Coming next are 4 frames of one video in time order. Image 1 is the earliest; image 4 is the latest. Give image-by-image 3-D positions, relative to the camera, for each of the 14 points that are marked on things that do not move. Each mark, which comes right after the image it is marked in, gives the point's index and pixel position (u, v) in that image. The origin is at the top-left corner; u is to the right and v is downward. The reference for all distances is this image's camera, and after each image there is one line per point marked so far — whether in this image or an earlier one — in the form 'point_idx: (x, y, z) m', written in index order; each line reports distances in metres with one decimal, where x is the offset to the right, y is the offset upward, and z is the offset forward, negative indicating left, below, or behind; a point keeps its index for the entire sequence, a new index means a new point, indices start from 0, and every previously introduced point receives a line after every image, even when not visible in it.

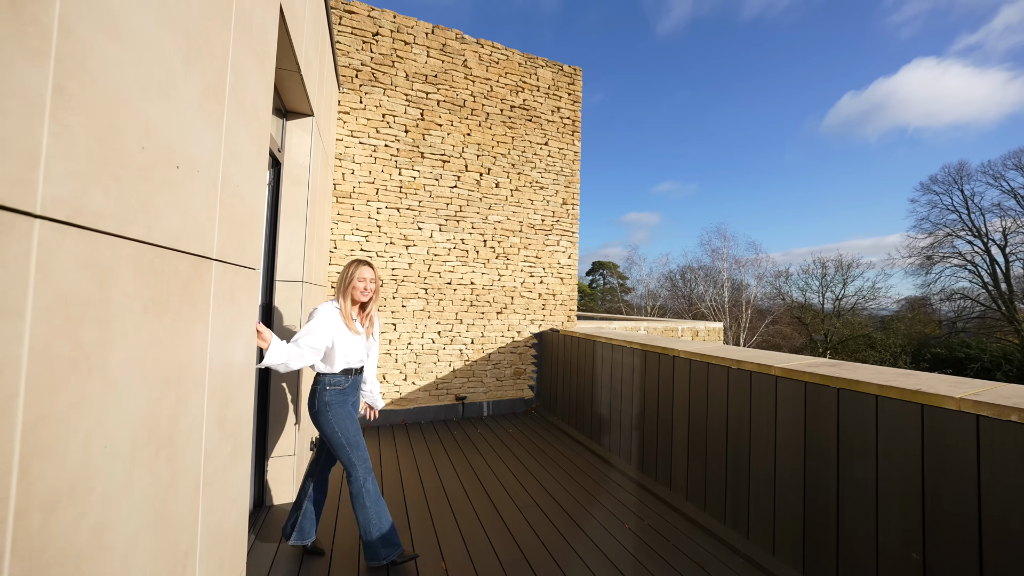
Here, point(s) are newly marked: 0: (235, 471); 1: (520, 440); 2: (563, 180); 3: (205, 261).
0: (-0.9, -0.6, +1.3) m
1: (0.0, -1.6, +4.1) m
2: (+0.7, +1.4, +5.0) m
3: (-0.8, +0.1, +1.0) m
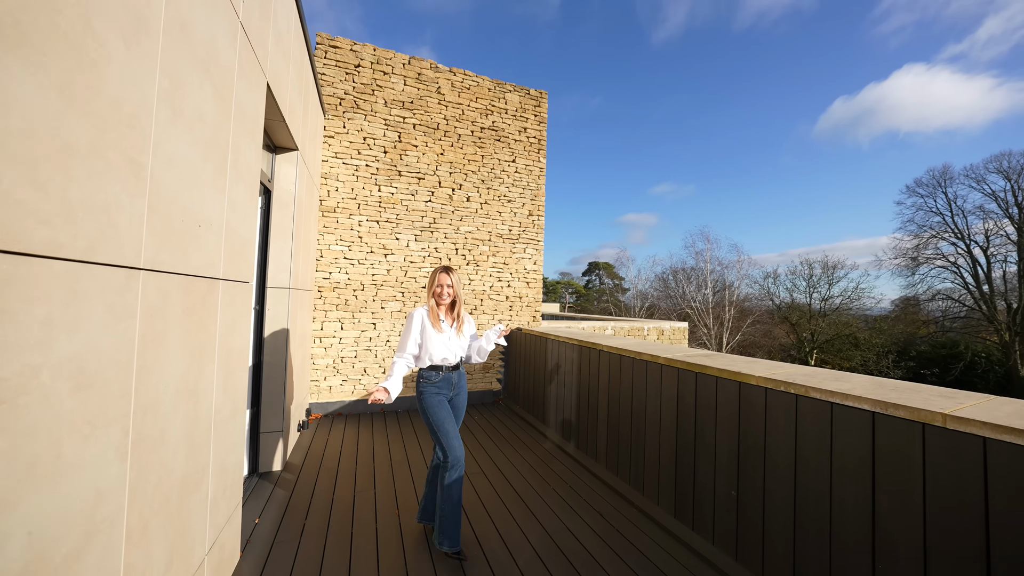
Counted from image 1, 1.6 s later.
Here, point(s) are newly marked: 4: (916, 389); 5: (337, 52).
0: (-1.3, -0.7, +1.8) m
1: (-0.4, -1.6, +4.6) m
2: (+0.2, +1.4, +5.5) m
3: (-1.2, 0.0, +1.5) m
4: (+1.7, -0.4, +1.6) m
5: (-2.1, +2.9, +4.6) m
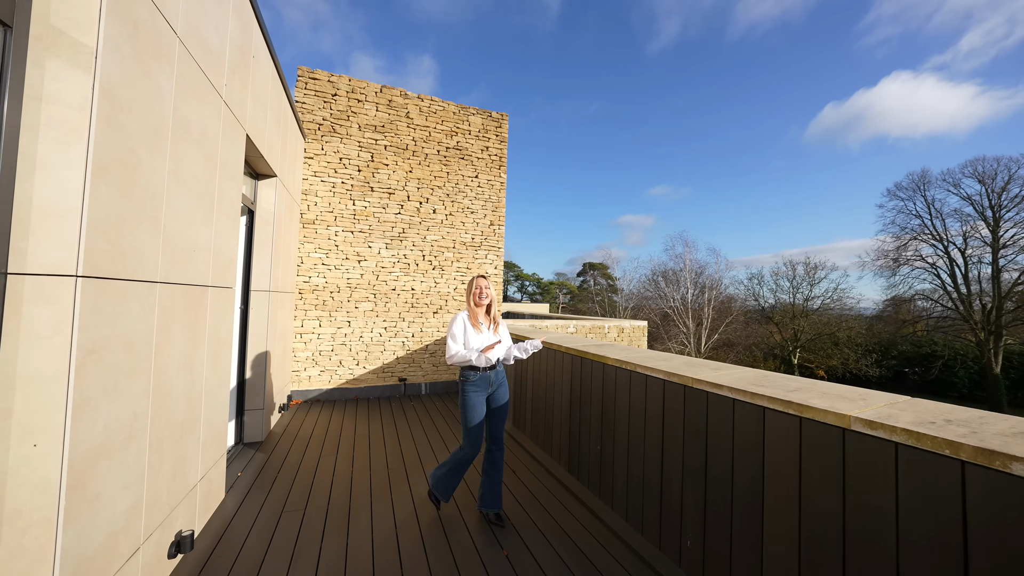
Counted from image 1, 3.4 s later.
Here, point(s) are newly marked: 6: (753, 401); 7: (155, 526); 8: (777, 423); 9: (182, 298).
0: (-1.9, -0.7, +2.4) m
1: (-1.0, -1.7, +5.2) m
2: (-0.4, +1.4, +6.2) m
3: (-1.8, 0.0, +2.2) m
4: (+1.1, -0.5, +2.2) m
5: (-2.7, +2.8, +5.2) m
6: (+1.1, -0.5, +1.7) m
7: (-1.7, -1.1, +1.7) m
8: (+1.1, -0.6, +1.6) m
9: (-1.7, 0.0, +1.9) m
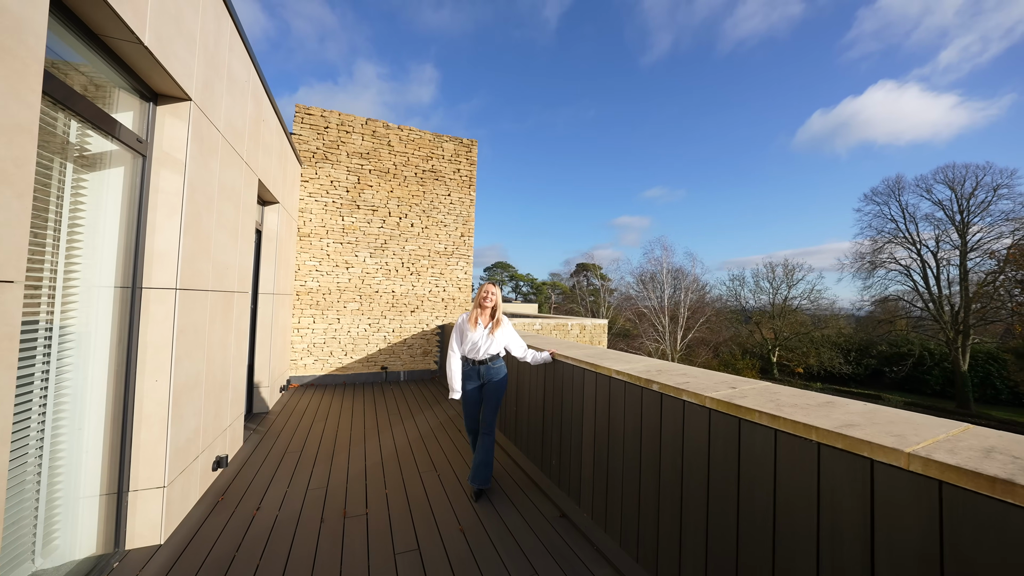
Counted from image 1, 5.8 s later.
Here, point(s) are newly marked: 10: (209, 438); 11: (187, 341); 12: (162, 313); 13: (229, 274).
0: (-2.5, -0.7, +3.4) m
1: (-1.6, -1.7, +6.2) m
2: (-1.0, +1.3, +7.2) m
3: (-2.4, 0.0, +3.2) m
4: (+0.5, -0.5, +3.2) m
5: (-3.3, +2.8, +6.2) m
6: (+0.5, -0.6, +2.7) m
7: (-2.2, -1.1, +2.7) m
8: (+0.5, -0.6, +2.6) m
9: (-2.2, -0.1, +2.9) m
10: (-2.2, -1.1, +2.8) m
11: (-2.1, -0.4, +2.4) m
12: (-2.0, -0.1, +2.2) m
13: (-2.3, +0.1, +3.0) m
